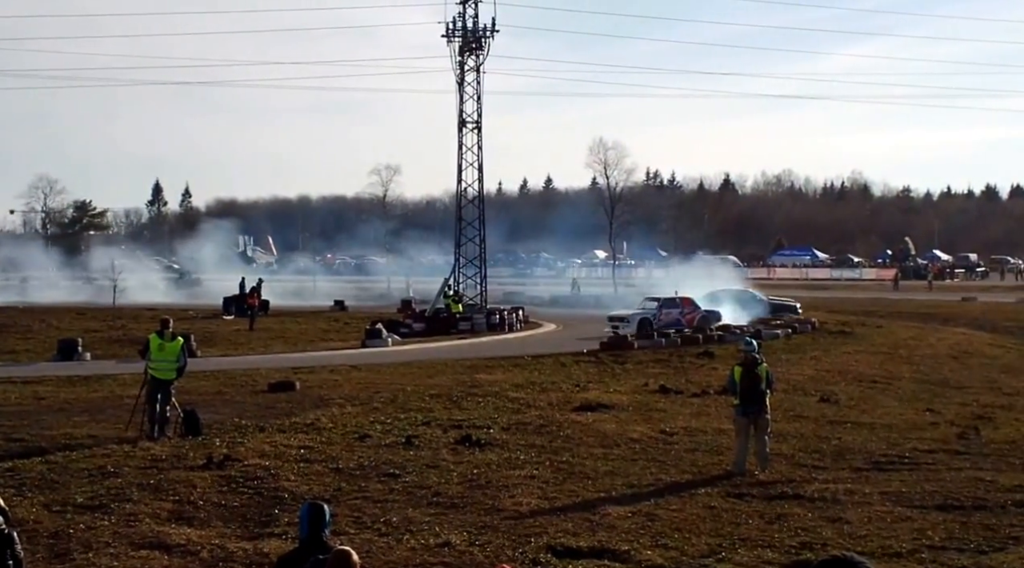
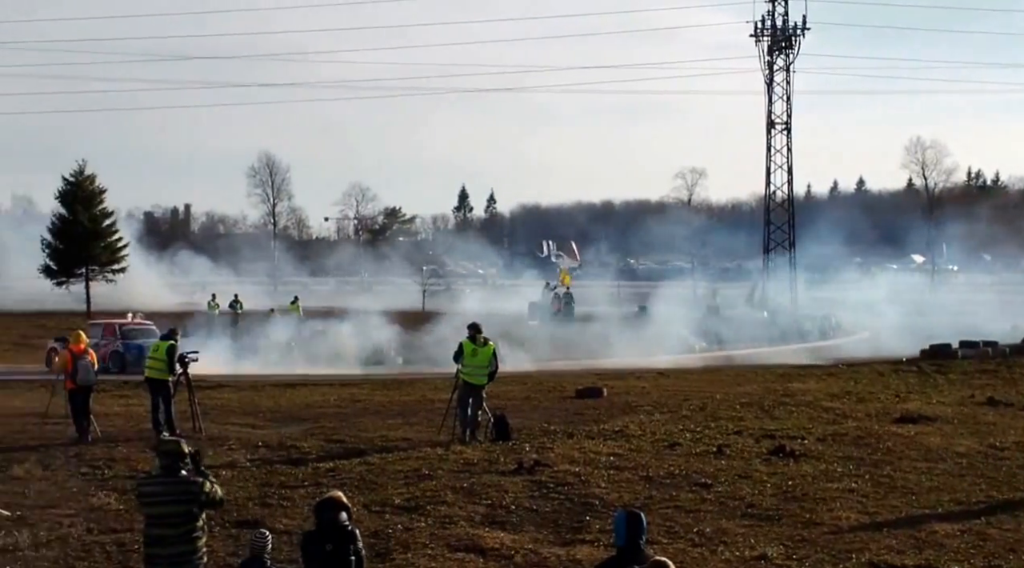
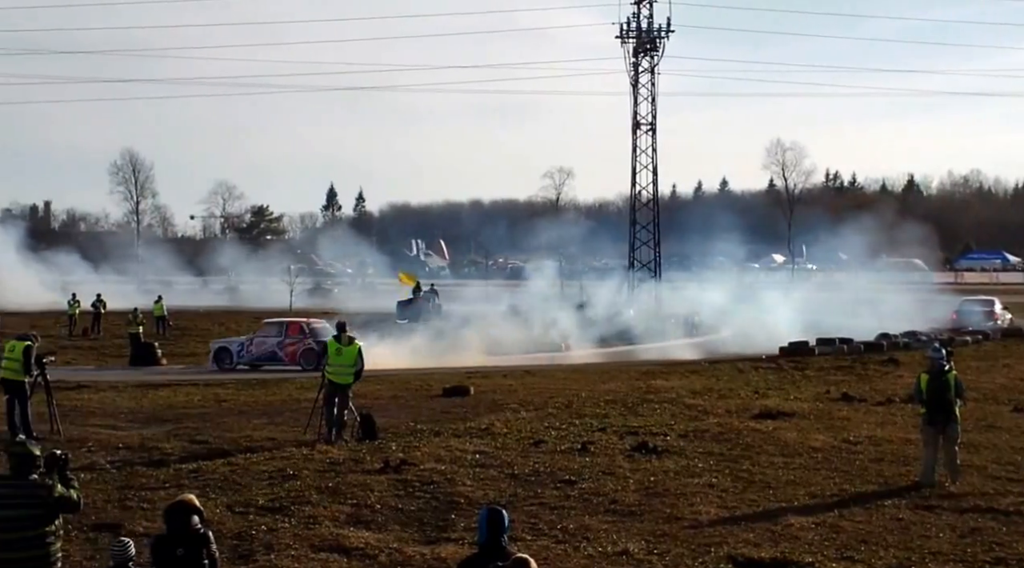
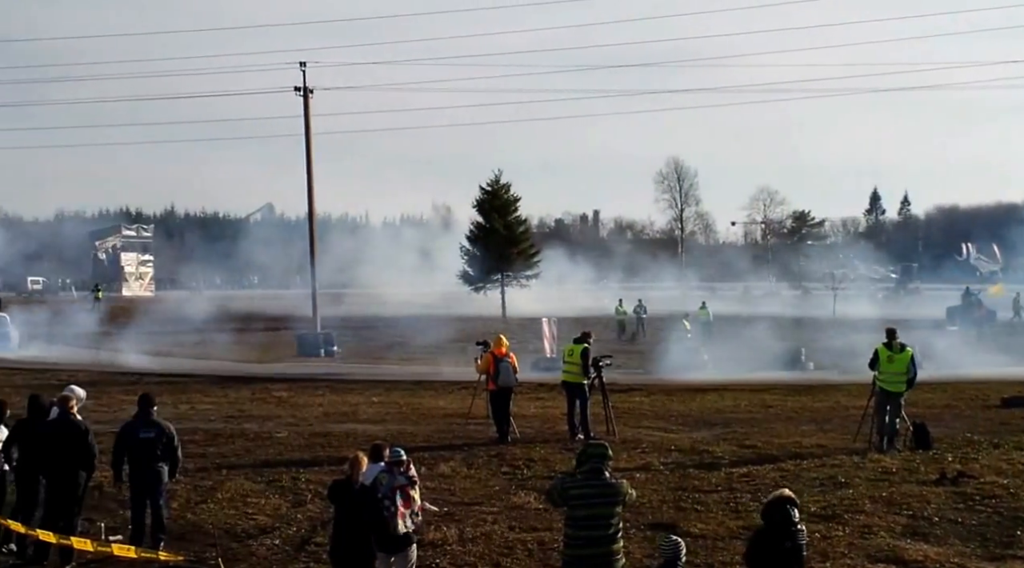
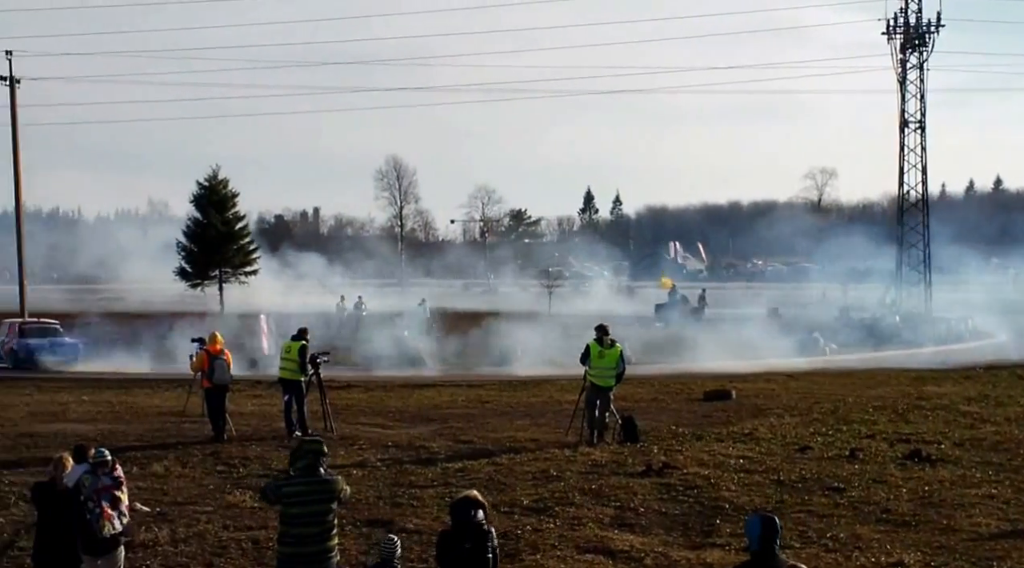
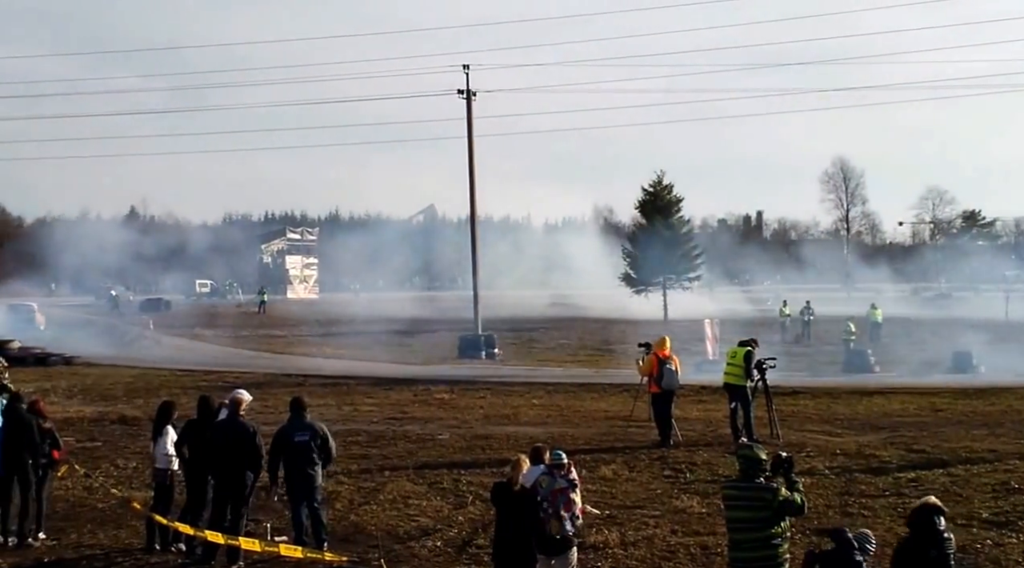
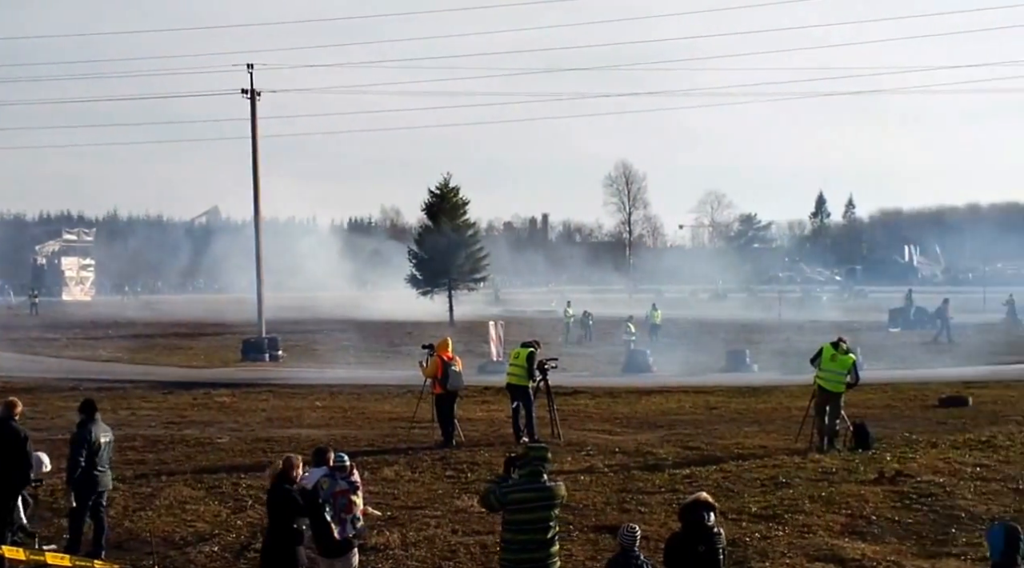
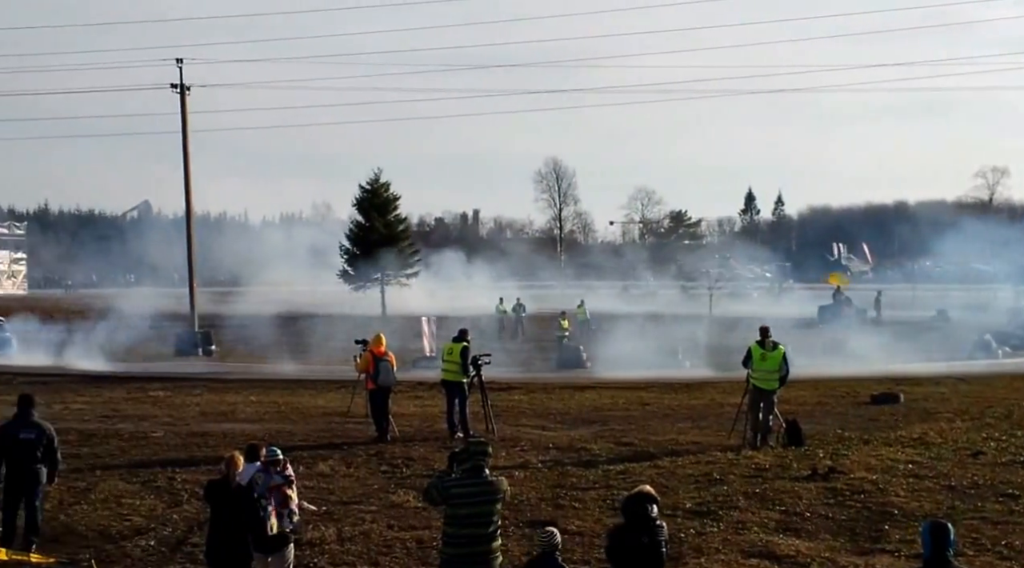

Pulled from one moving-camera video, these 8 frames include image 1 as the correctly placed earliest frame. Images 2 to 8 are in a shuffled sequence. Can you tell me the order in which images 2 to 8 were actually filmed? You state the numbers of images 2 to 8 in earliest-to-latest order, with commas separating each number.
3, 2, 5, 8, 4, 6, 7
